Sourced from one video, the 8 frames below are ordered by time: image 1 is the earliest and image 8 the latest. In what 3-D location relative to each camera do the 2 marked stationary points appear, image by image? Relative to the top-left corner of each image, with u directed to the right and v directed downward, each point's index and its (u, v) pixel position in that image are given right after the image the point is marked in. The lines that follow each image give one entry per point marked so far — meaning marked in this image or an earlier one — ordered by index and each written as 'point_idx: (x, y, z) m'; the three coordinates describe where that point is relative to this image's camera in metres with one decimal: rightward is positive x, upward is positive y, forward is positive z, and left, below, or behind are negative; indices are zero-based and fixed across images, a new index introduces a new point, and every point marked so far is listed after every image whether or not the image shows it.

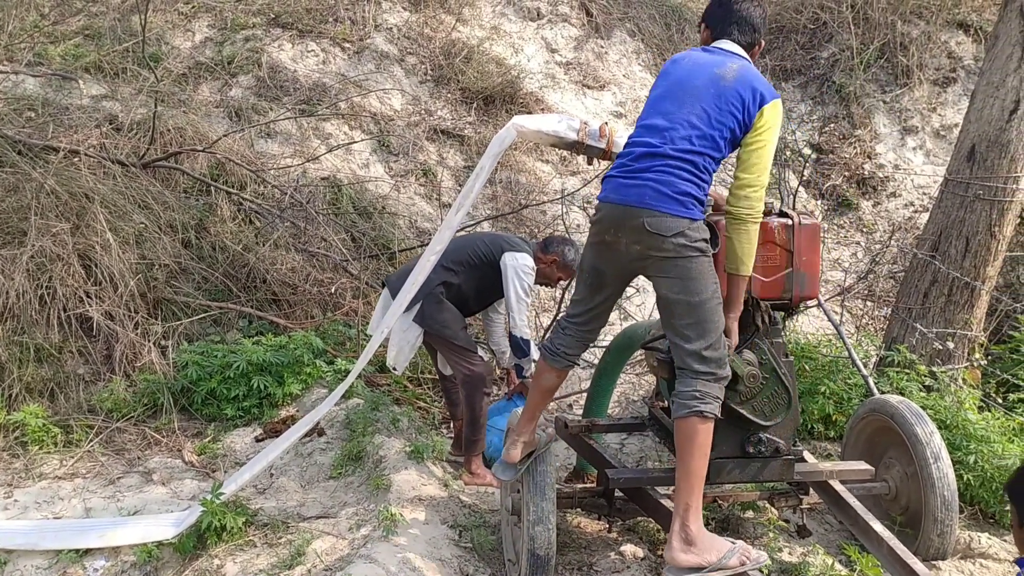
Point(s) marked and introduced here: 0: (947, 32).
0: (+4.0, +2.4, +8.6) m
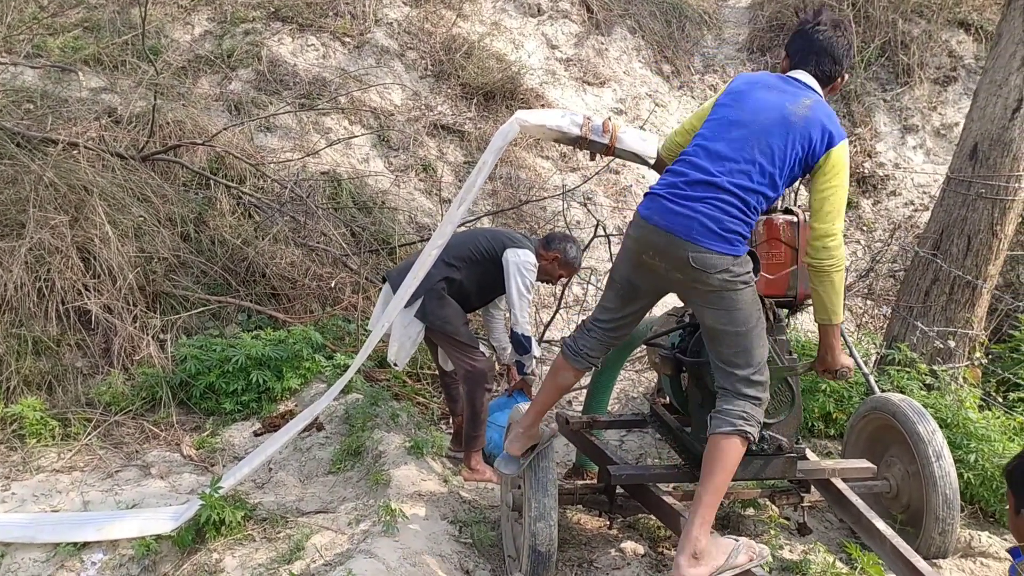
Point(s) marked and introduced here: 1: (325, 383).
0: (+4.0, +2.4, +8.6) m
1: (-1.0, -0.5, +5.1) m
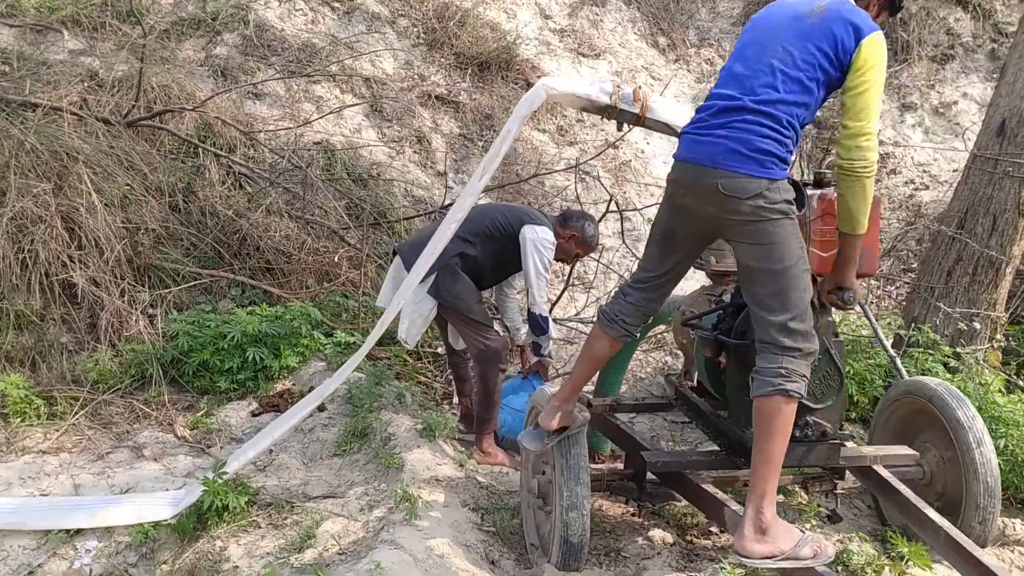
0: (+3.9, +2.5, +8.5) m
1: (-1.0, -0.4, +4.9) m
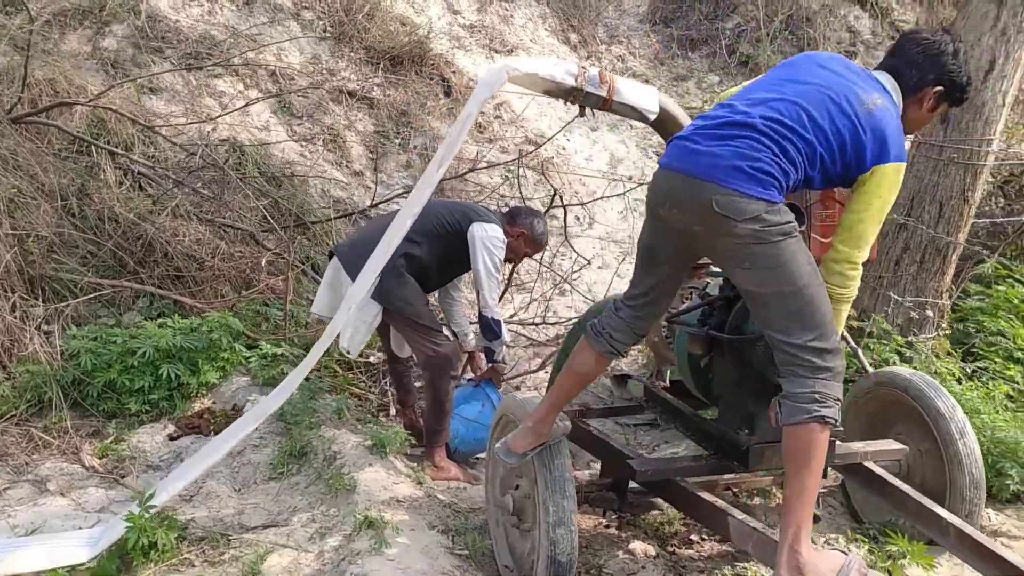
0: (+3.1, +2.6, +8.7) m
1: (-1.3, -0.4, +4.5) m
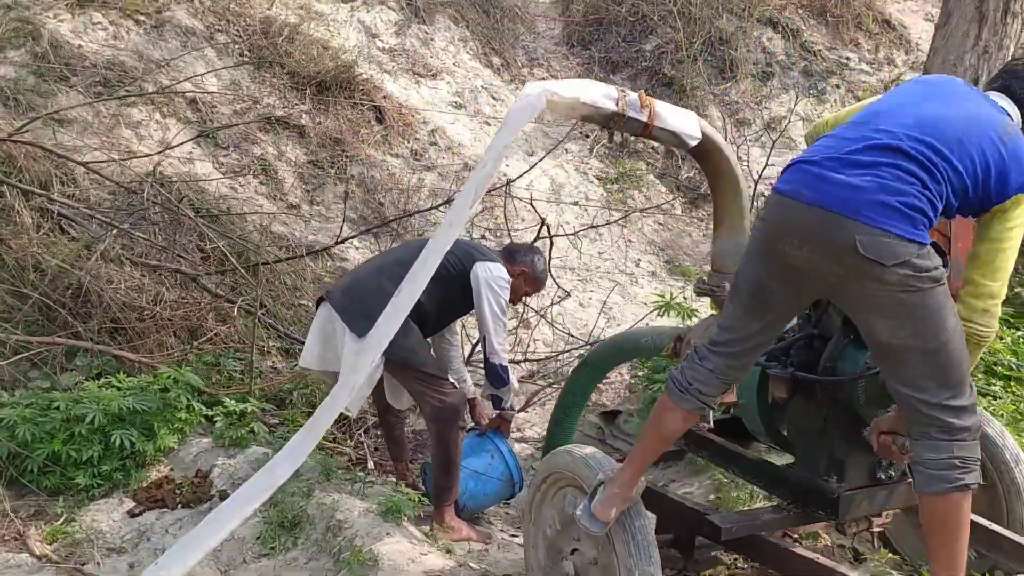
0: (+2.3, +2.4, +8.8) m
1: (-1.3, -0.6, +4.0) m
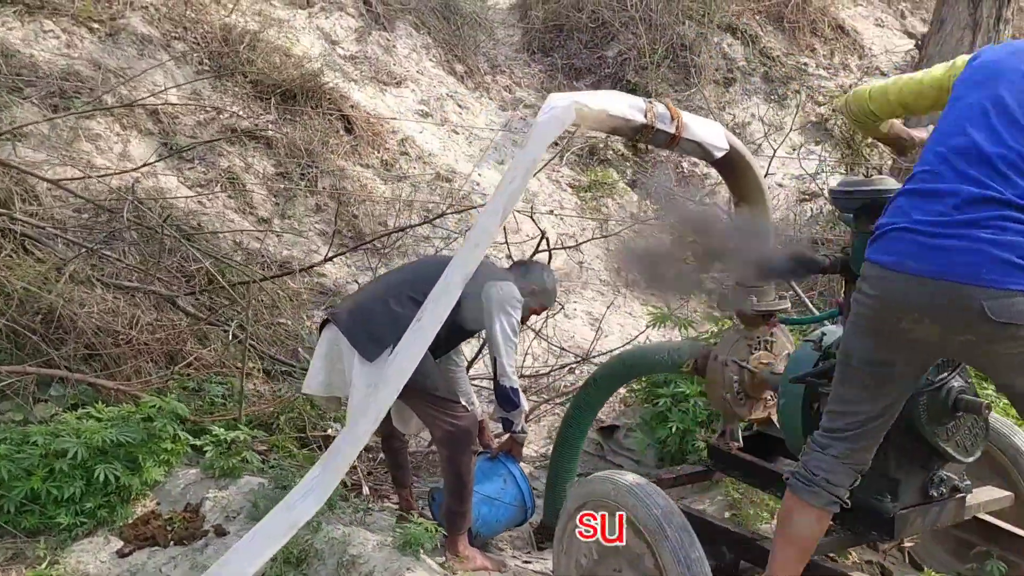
0: (+2.0, +2.4, +8.9) m
1: (-1.3, -0.7, +3.8) m
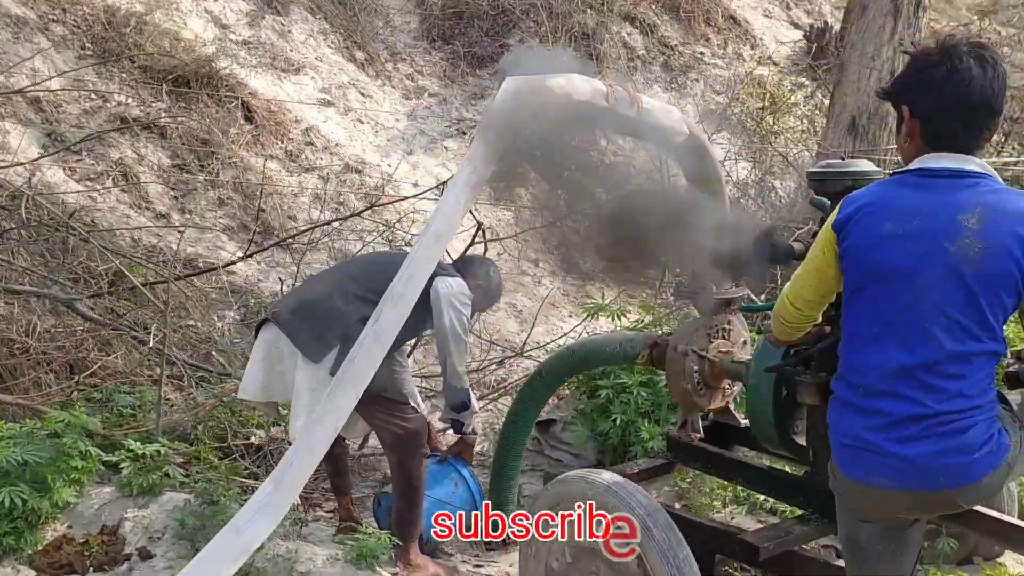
0: (+1.0, +2.5, +8.9) m
1: (-1.5, -0.7, +3.5) m
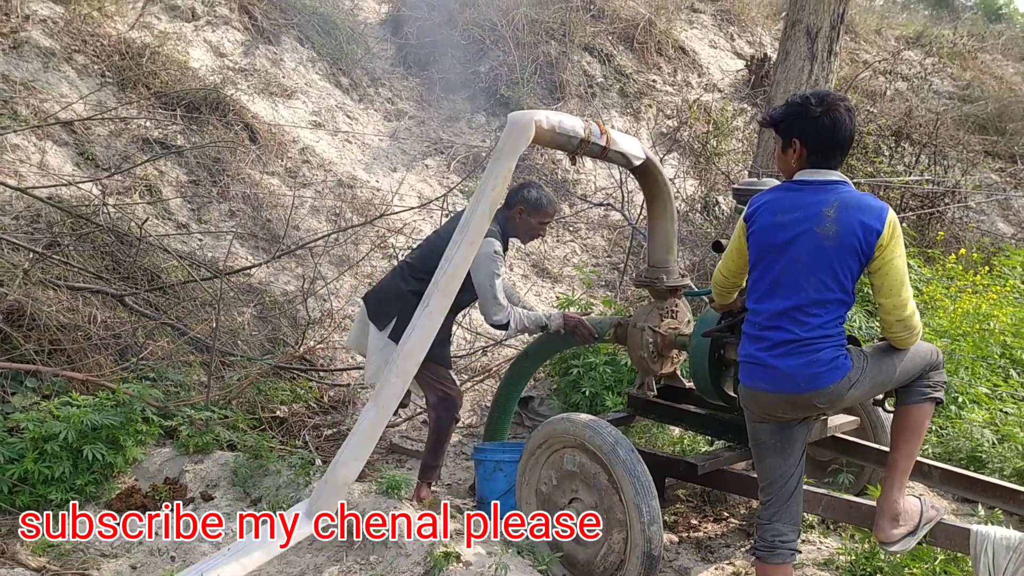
0: (+0.7, +2.4, +9.8) m
1: (-1.5, -0.7, +4.2) m
